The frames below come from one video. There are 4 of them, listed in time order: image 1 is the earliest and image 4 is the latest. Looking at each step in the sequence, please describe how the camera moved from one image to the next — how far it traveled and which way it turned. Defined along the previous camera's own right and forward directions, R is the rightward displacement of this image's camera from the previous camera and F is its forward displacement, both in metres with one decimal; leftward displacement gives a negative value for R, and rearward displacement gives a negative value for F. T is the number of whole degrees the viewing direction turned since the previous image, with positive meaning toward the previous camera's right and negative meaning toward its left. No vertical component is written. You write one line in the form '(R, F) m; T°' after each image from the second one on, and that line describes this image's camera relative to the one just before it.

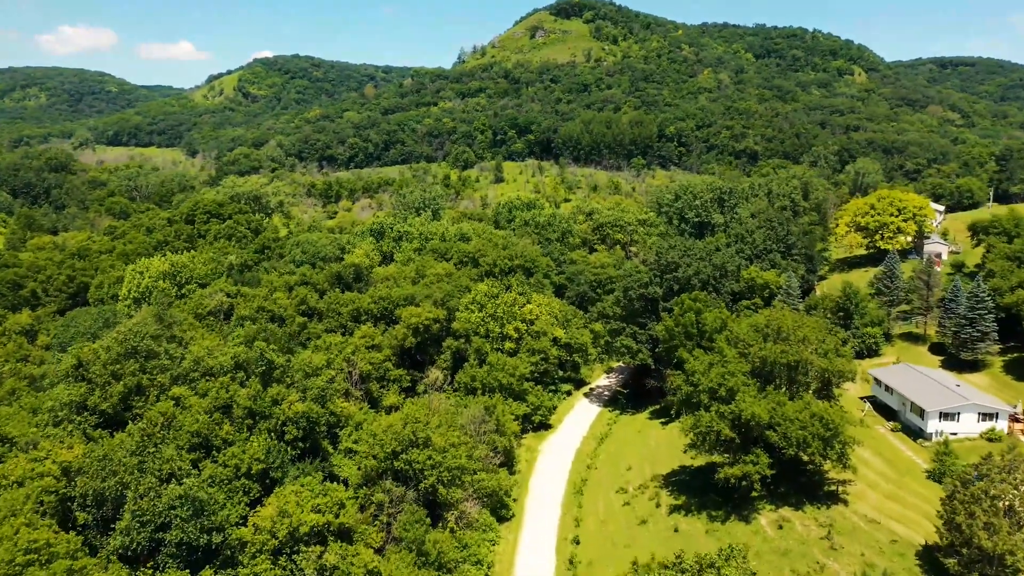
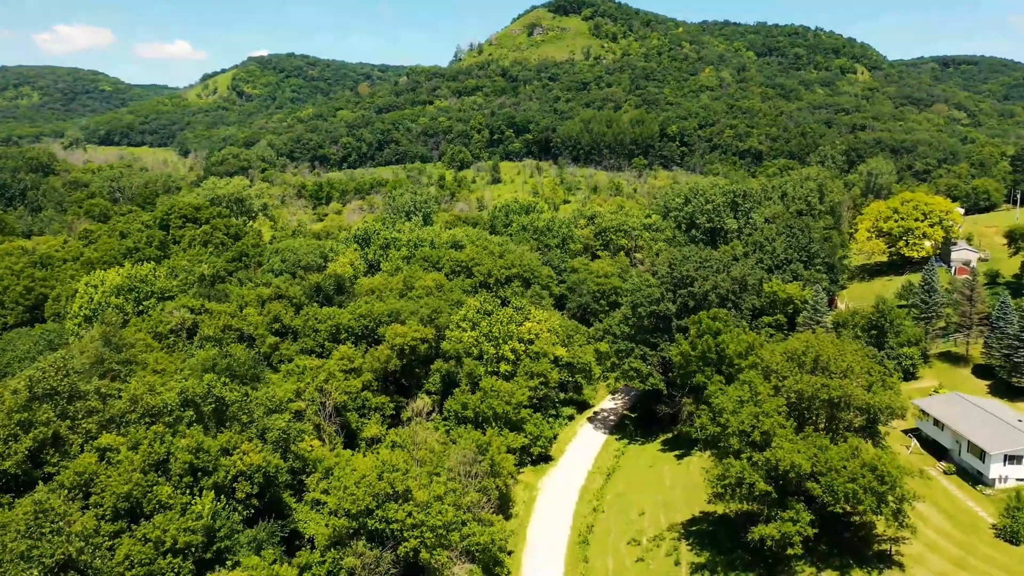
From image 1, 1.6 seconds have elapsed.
(+0.1, +6.2) m; 0°
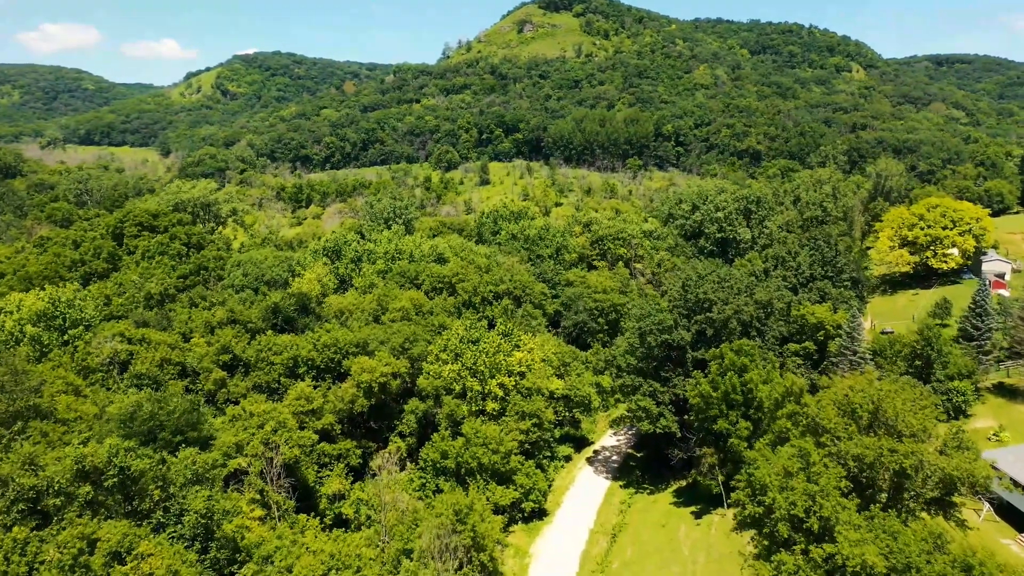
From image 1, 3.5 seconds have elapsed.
(+0.2, +7.8) m; +1°
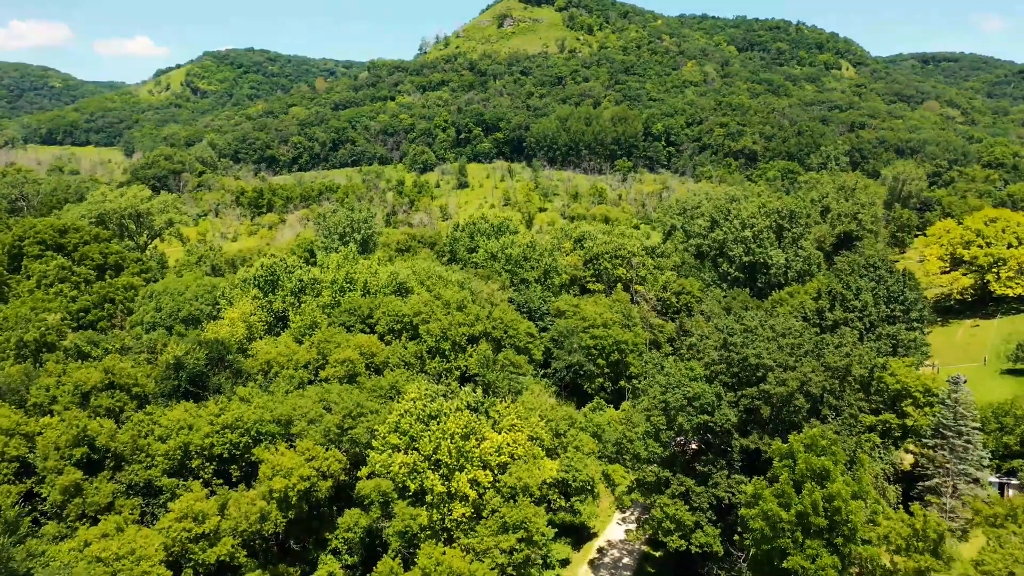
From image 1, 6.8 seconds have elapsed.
(+0.3, +13.0) m; +2°
